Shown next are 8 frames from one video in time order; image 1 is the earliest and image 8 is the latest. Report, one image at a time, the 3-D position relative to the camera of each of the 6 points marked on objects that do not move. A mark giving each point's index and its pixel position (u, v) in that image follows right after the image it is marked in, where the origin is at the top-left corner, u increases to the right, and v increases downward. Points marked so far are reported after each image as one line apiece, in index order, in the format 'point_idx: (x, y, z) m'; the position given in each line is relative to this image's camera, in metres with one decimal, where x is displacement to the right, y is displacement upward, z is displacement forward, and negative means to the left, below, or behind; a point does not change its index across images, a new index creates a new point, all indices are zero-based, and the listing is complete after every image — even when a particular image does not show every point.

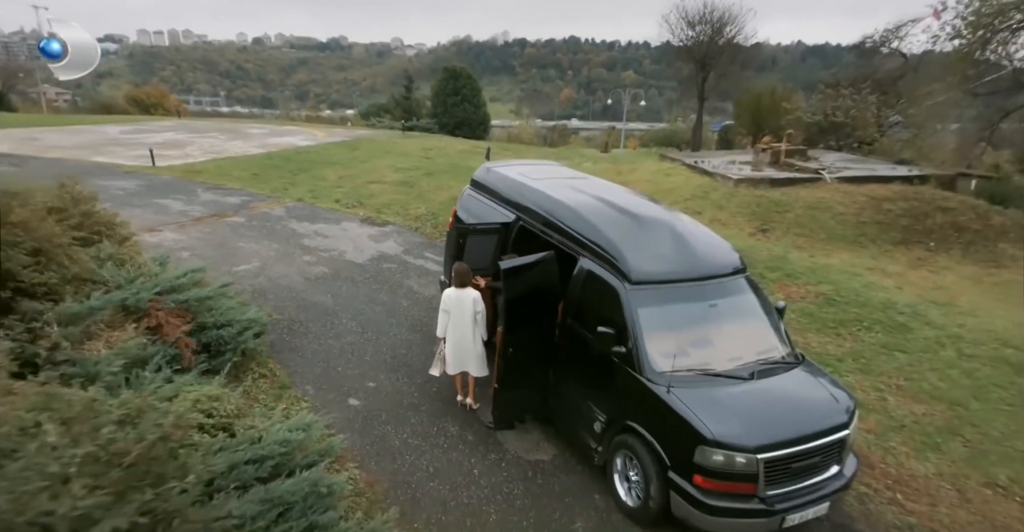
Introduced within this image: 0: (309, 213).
0: (-3.3, +0.9, +8.8) m
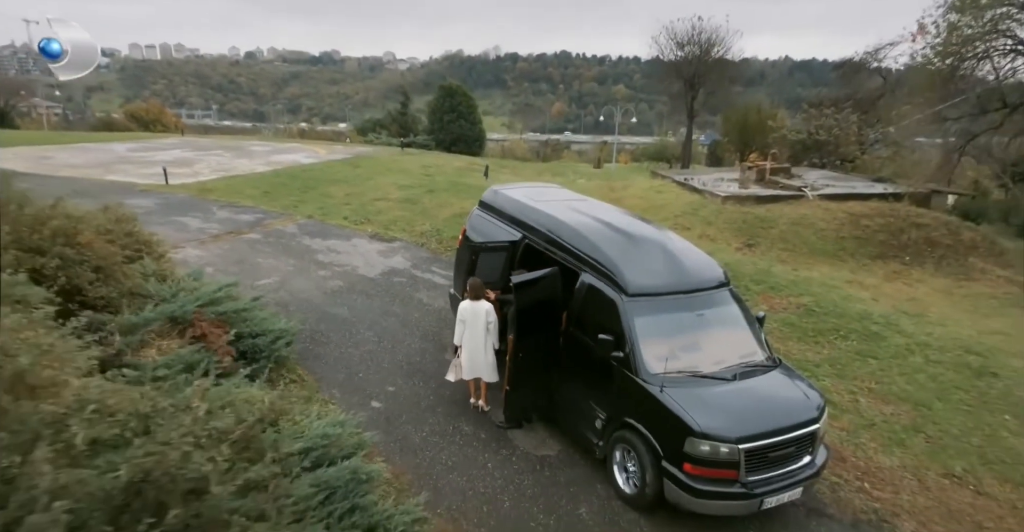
0: (-3.3, +0.6, +9.2) m
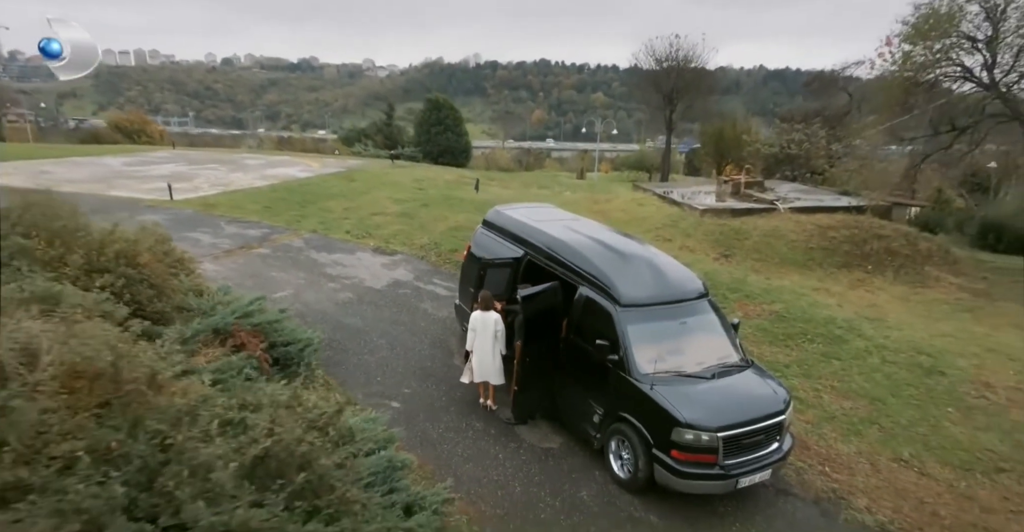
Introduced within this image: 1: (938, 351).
0: (-3.4, +0.4, +9.8) m
1: (+6.5, -1.3, +8.2) m
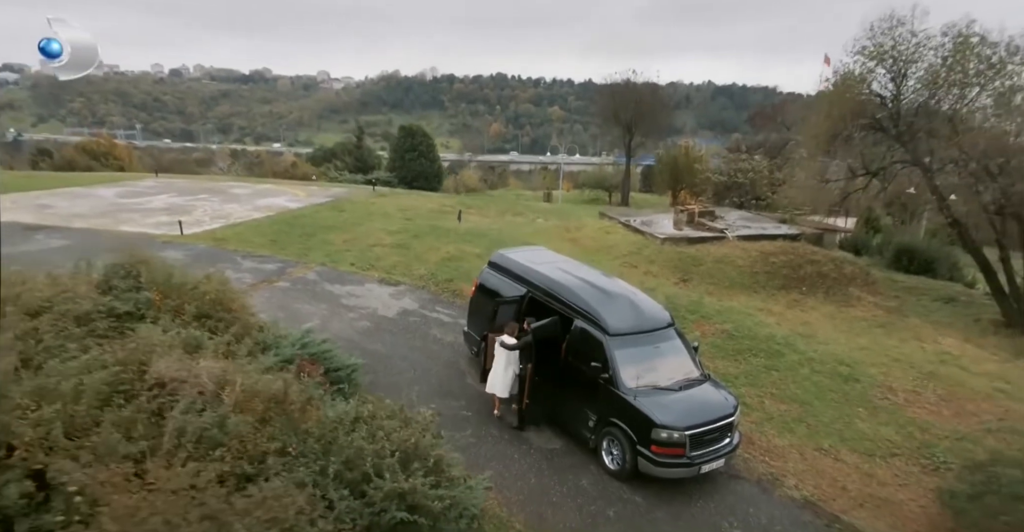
0: (-3.6, -0.2, +10.9) m
1: (+6.4, -1.8, +10.0) m
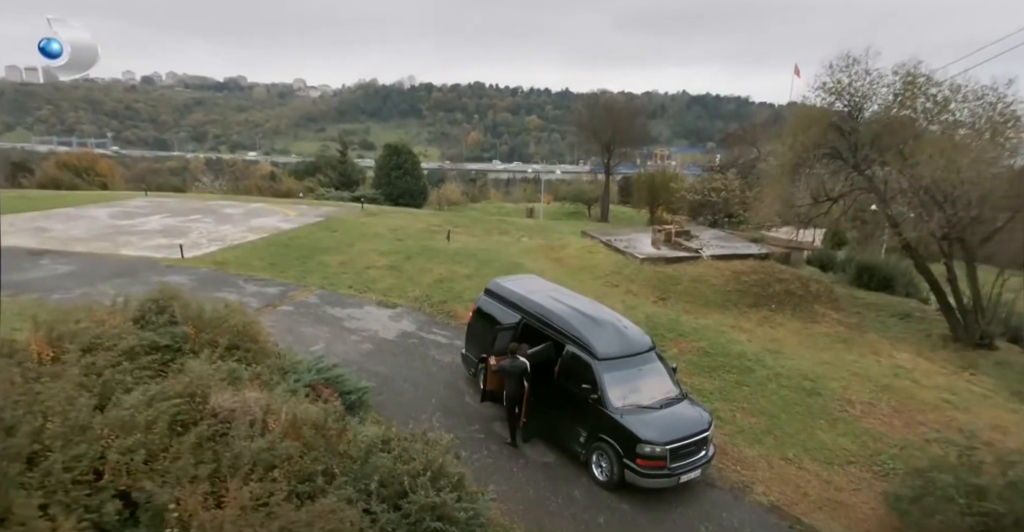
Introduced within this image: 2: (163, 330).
0: (-3.7, -0.7, +11.4) m
1: (+6.2, -2.3, +11.0) m
2: (-4.0, -0.7, +6.2) m
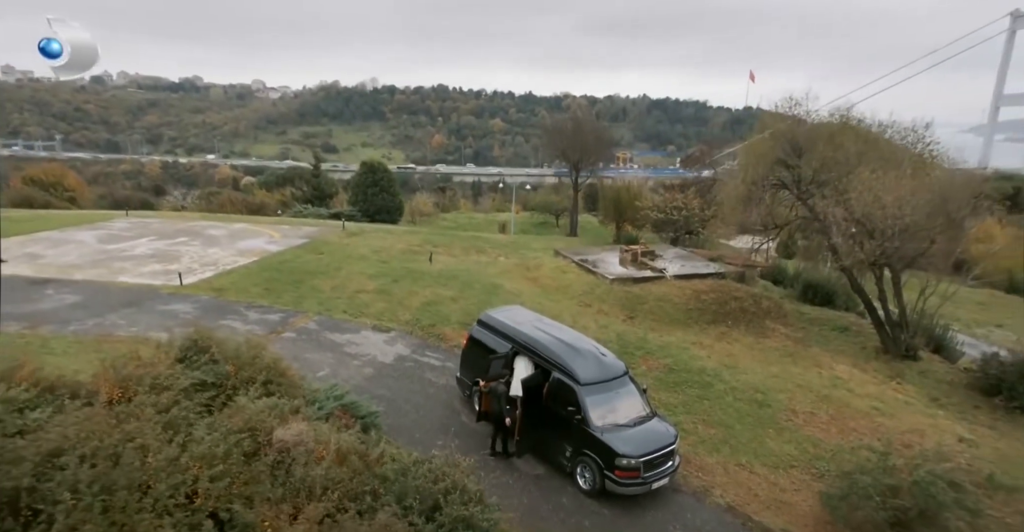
0: (-4.1, -1.3, +12.3) m
1: (+5.9, -2.8, +12.4) m
2: (-4.0, -1.3, +7.0) m
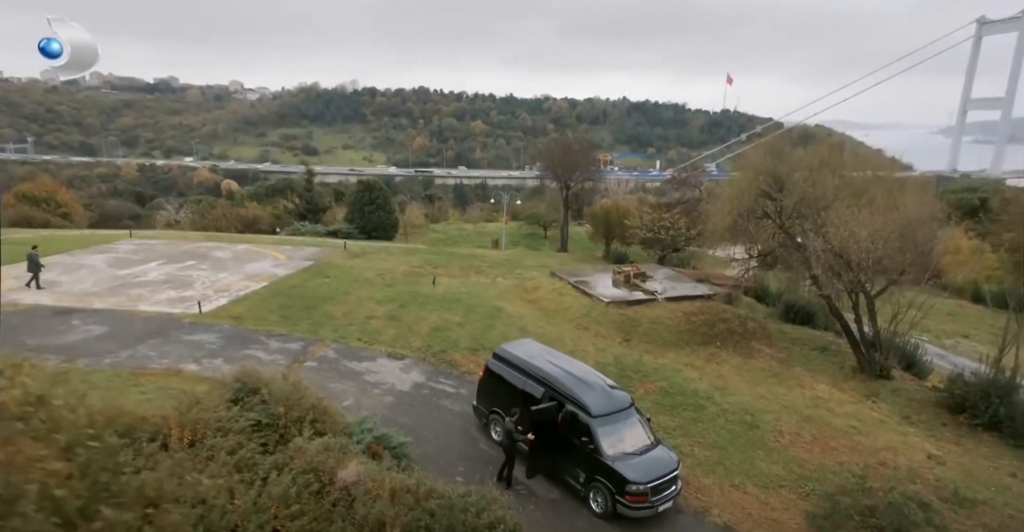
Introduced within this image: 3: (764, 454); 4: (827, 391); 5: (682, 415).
0: (-3.9, -2.1, +13.0) m
1: (+6.1, -3.6, +13.4) m
2: (-3.6, -2.1, +7.7) m
3: (+5.4, -4.0, +11.6) m
4: (+9.0, -3.6, +15.4) m
5: (+4.0, -3.5, +12.7) m
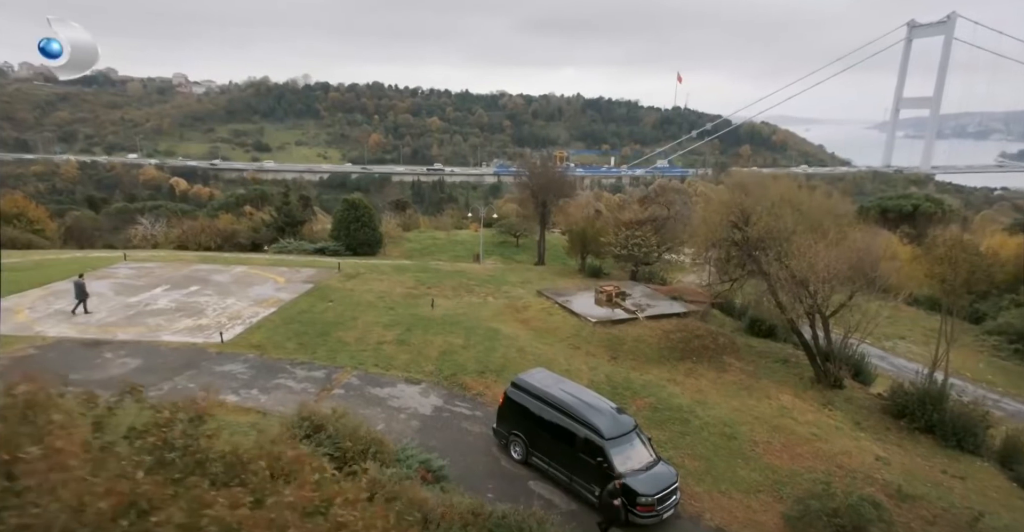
0: (-3.7, -2.9, +14.0) m
1: (+6.2, -4.4, +15.2) m
2: (-3.0, -2.9, +8.8) m
3: (+5.7, -4.8, +13.4) m
4: (+9.0, -4.4, +17.5) m
5: (+4.2, -4.4, +14.4) m
